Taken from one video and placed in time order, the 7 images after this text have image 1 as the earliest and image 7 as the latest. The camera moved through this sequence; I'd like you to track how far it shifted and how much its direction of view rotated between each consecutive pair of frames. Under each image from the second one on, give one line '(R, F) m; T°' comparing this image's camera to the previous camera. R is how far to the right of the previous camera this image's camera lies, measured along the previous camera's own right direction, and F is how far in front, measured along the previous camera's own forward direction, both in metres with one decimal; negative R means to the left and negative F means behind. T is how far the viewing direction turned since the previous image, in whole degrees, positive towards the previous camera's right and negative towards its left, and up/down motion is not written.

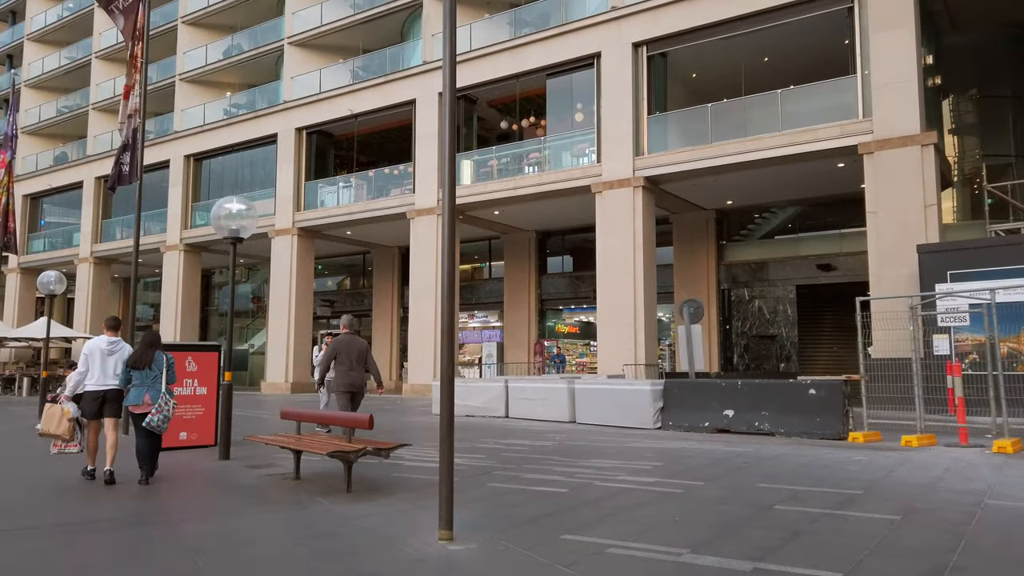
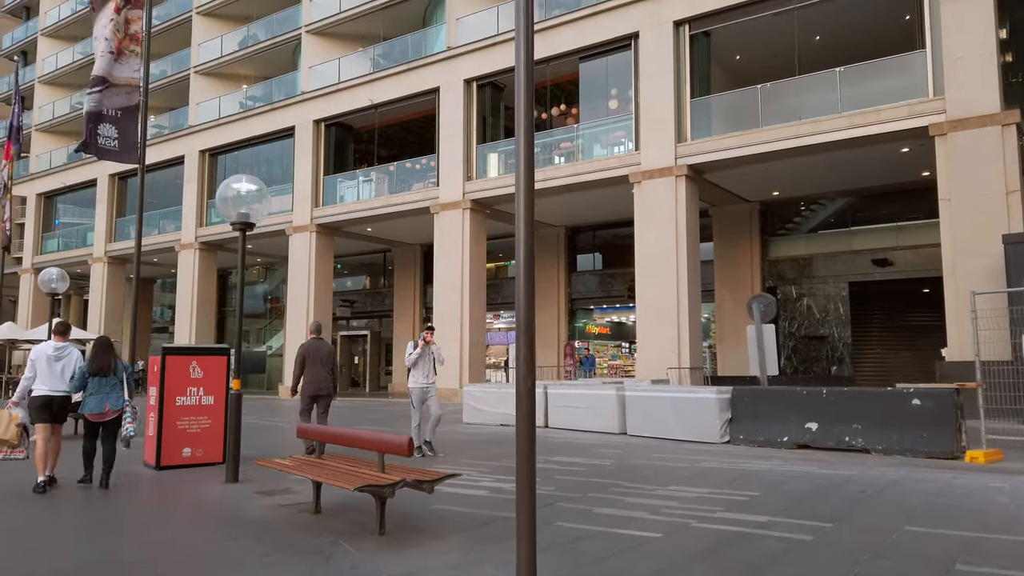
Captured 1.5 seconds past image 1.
(-0.4, +1.2) m; -1°
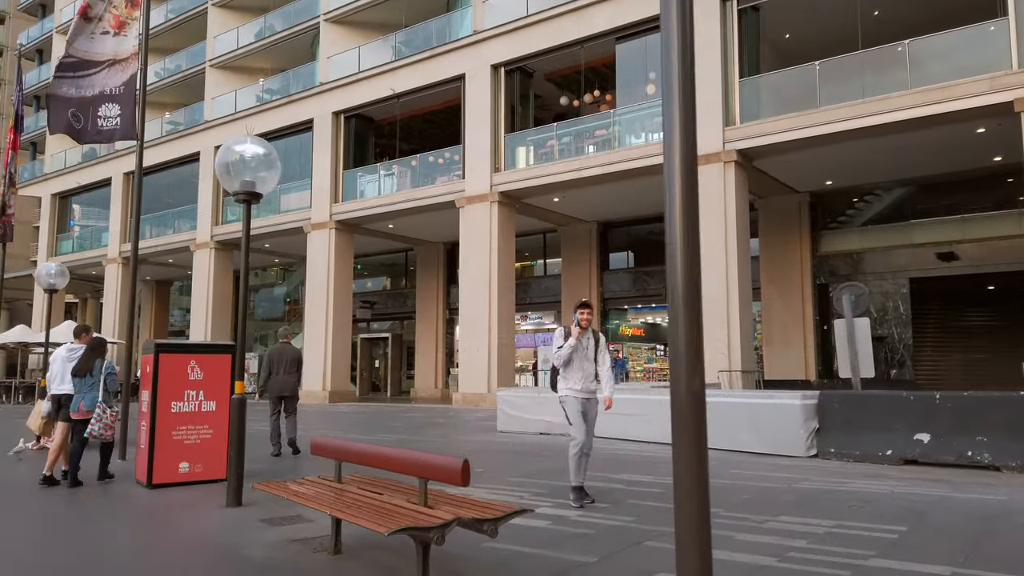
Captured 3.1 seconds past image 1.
(-0.3, +1.3) m; -1°
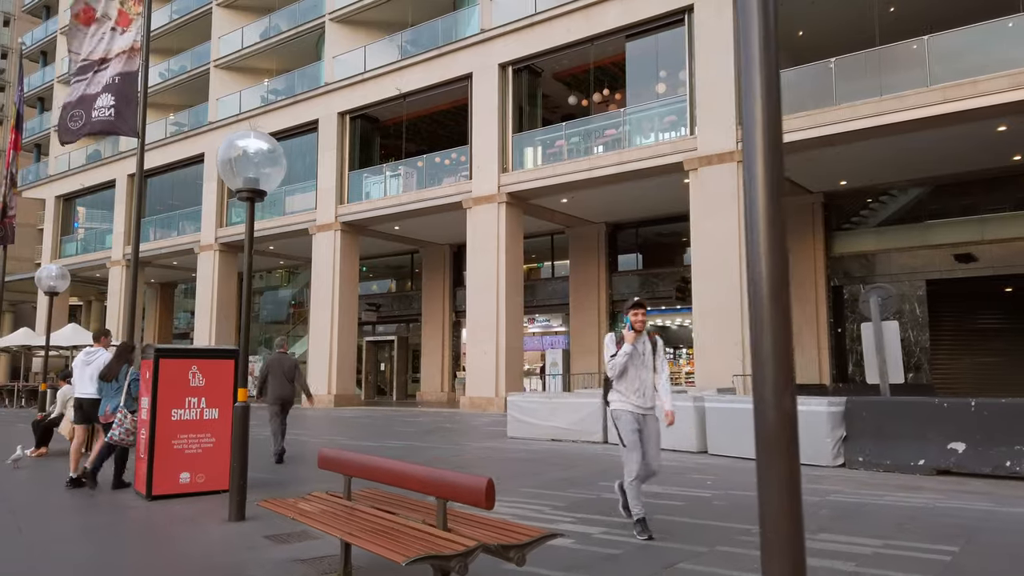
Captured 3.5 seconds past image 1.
(-0.1, +0.3) m; 0°
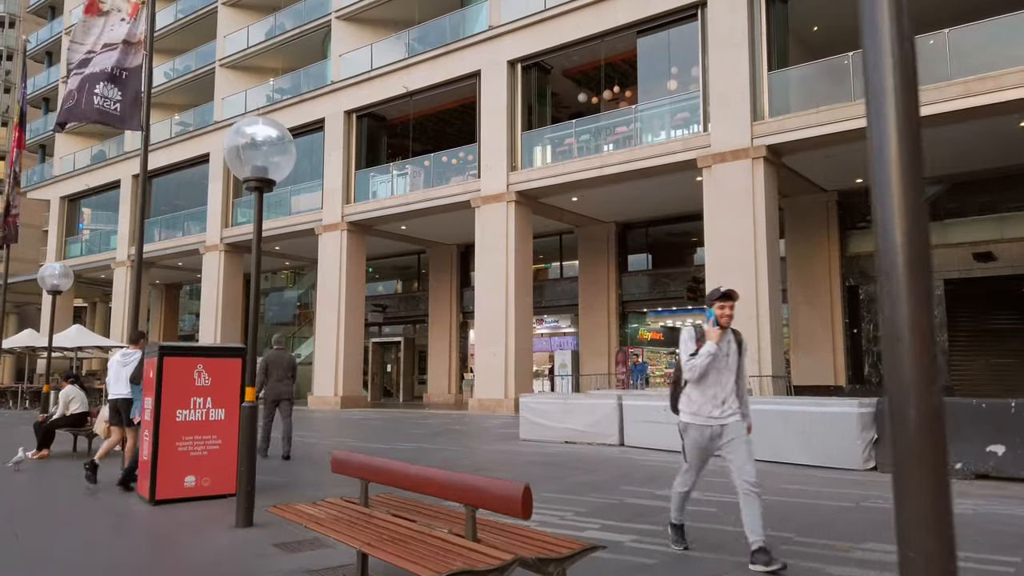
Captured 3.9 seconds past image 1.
(-0.1, +0.3) m; 0°
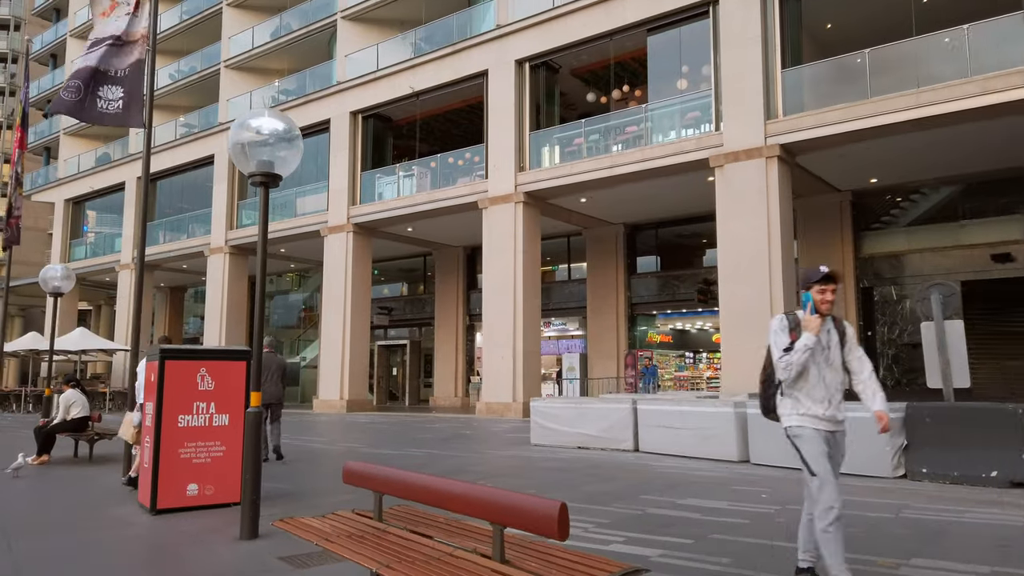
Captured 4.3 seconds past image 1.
(-0.1, +0.3) m; 0°
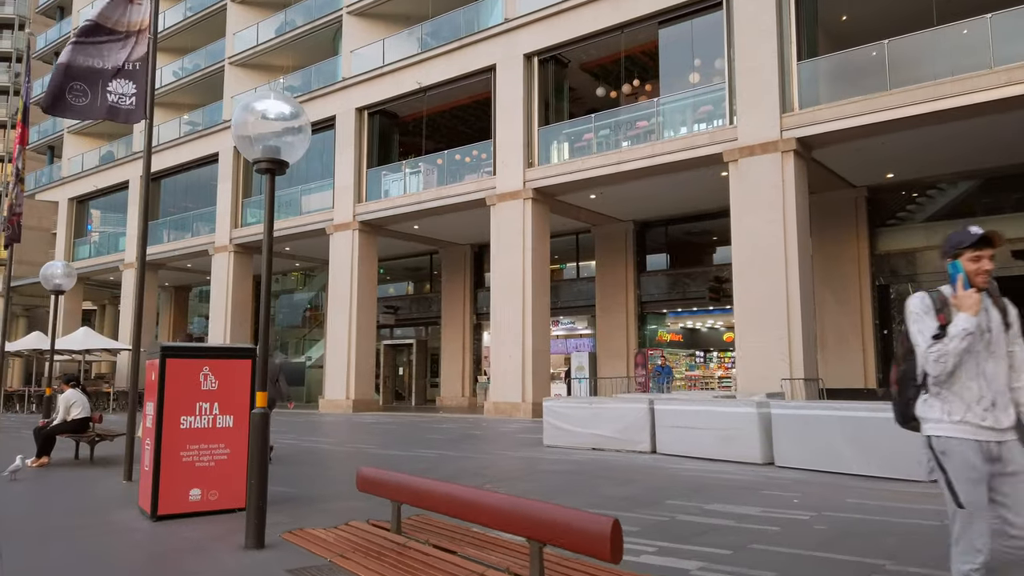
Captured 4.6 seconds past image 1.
(-0.1, +0.3) m; 0°
